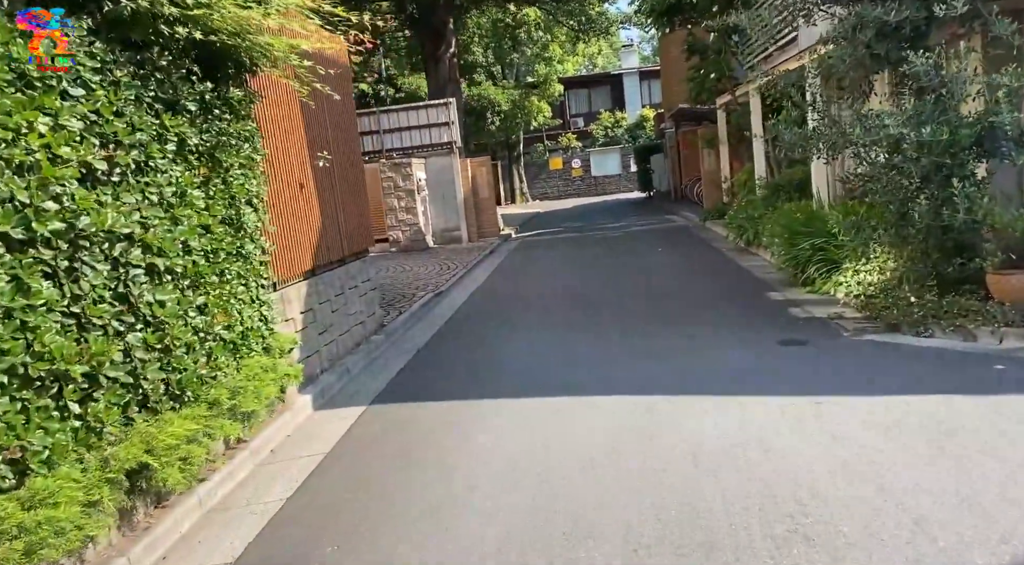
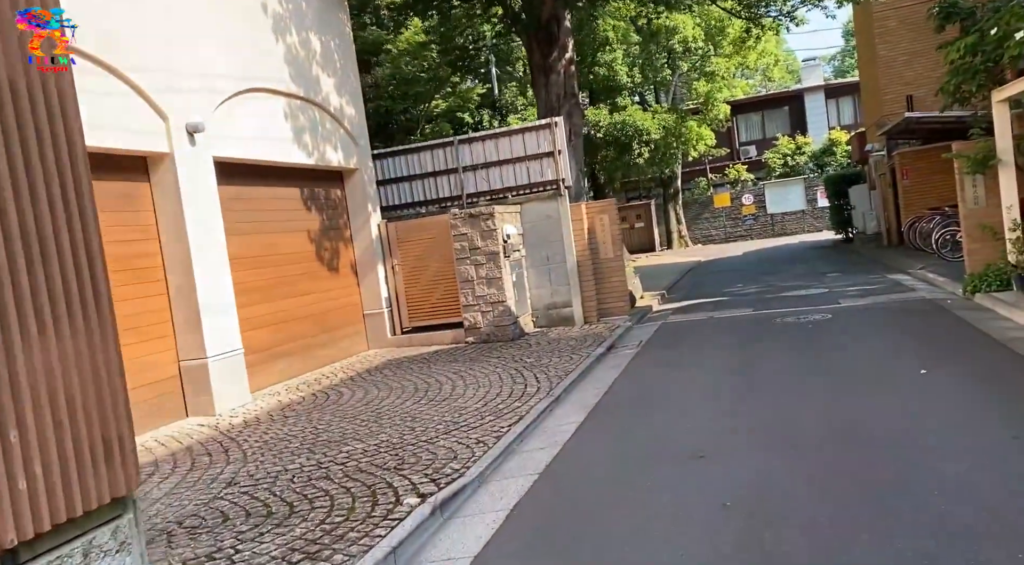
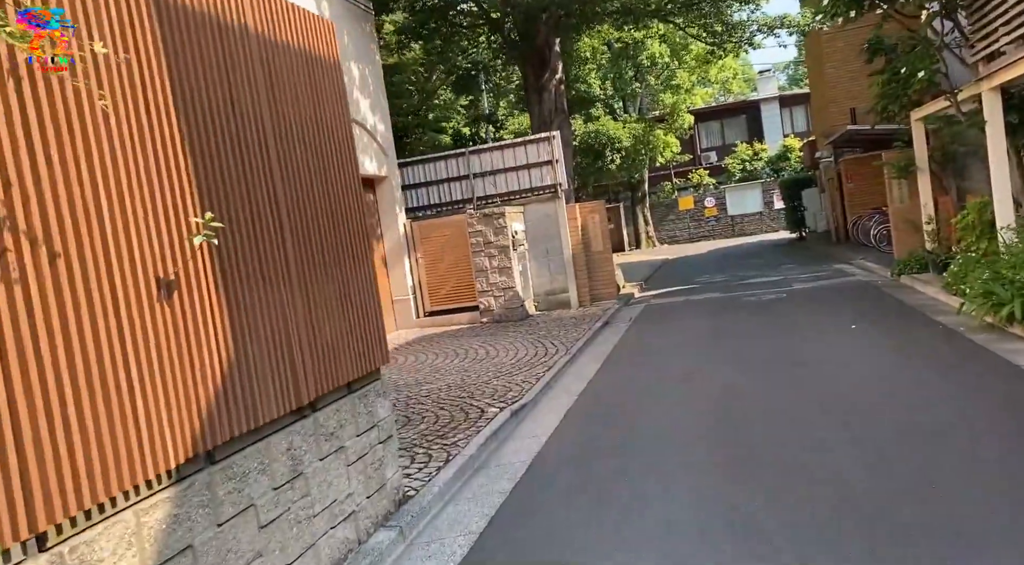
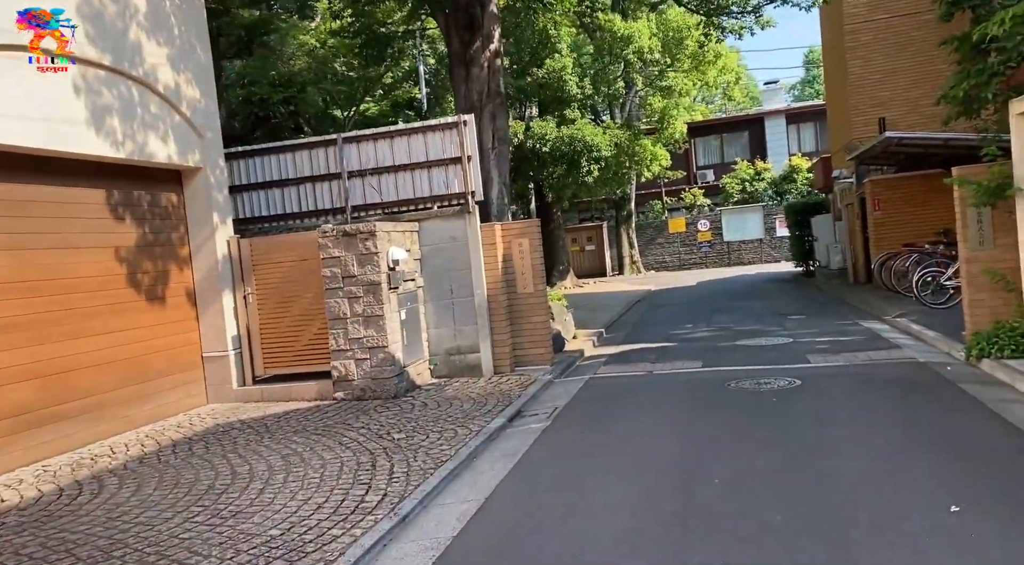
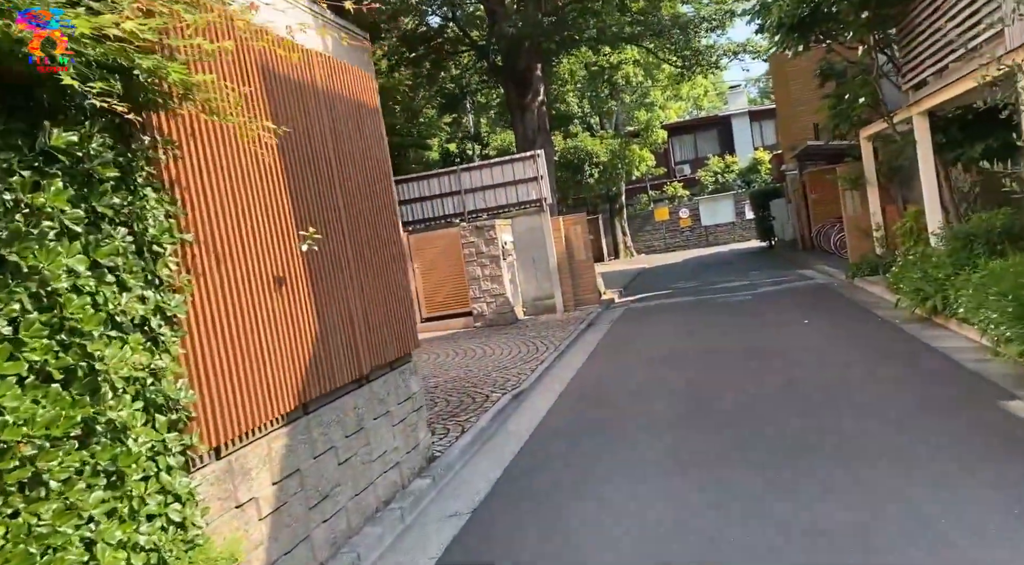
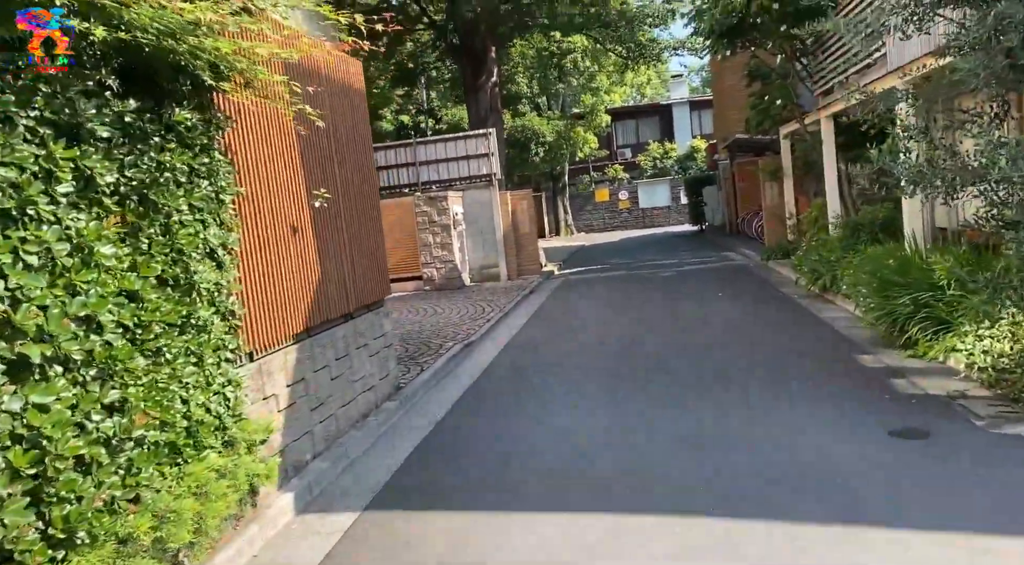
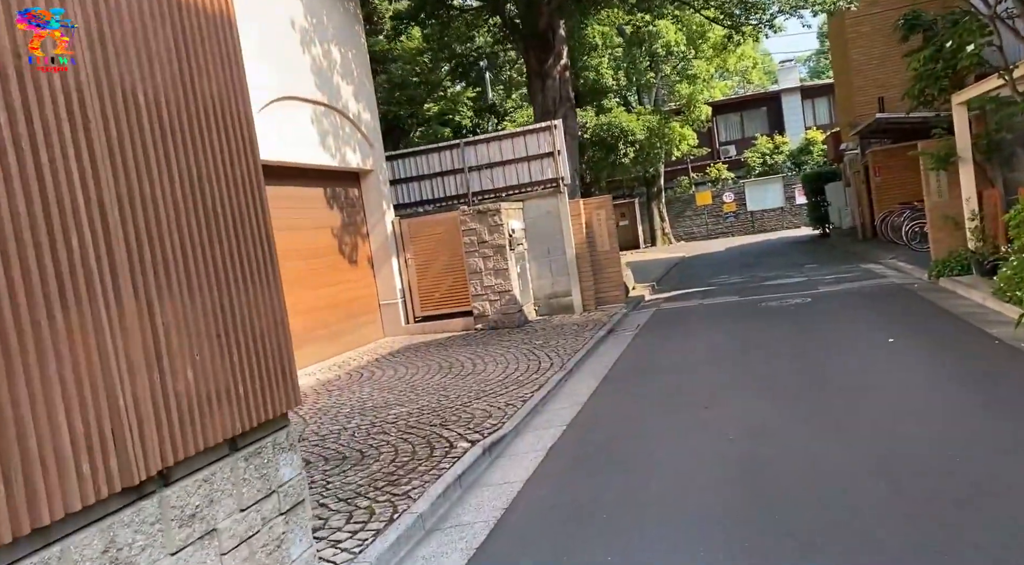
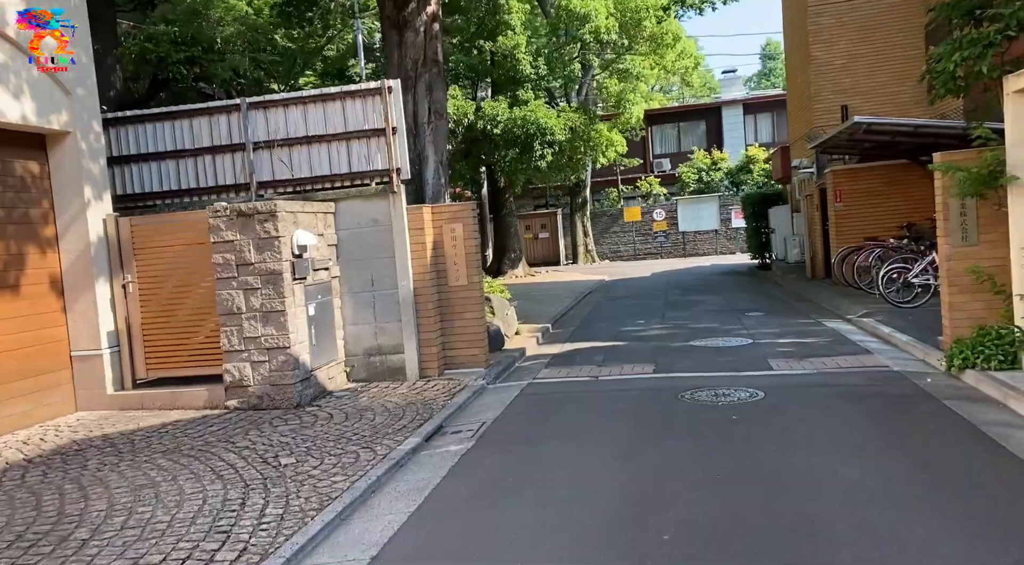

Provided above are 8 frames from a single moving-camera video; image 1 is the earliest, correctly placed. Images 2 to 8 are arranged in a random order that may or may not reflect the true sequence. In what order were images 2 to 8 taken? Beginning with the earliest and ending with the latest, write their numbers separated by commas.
6, 5, 3, 7, 2, 4, 8
